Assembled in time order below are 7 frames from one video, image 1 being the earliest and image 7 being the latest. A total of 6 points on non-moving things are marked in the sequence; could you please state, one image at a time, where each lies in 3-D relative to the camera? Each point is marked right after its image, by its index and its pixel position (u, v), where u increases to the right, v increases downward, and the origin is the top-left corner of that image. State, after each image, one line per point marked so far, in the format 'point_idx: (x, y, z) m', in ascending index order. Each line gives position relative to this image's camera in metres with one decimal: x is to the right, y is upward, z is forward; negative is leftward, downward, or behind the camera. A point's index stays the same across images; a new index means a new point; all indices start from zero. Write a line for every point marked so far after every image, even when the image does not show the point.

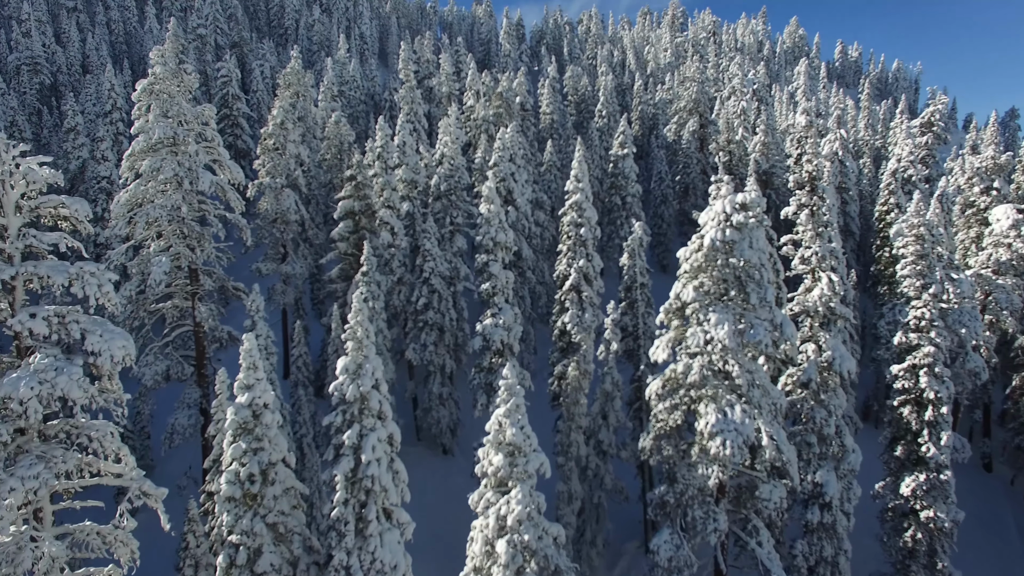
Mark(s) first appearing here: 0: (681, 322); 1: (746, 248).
0: (+5.3, -1.1, +19.8) m
1: (+6.8, +1.2, +18.3) m
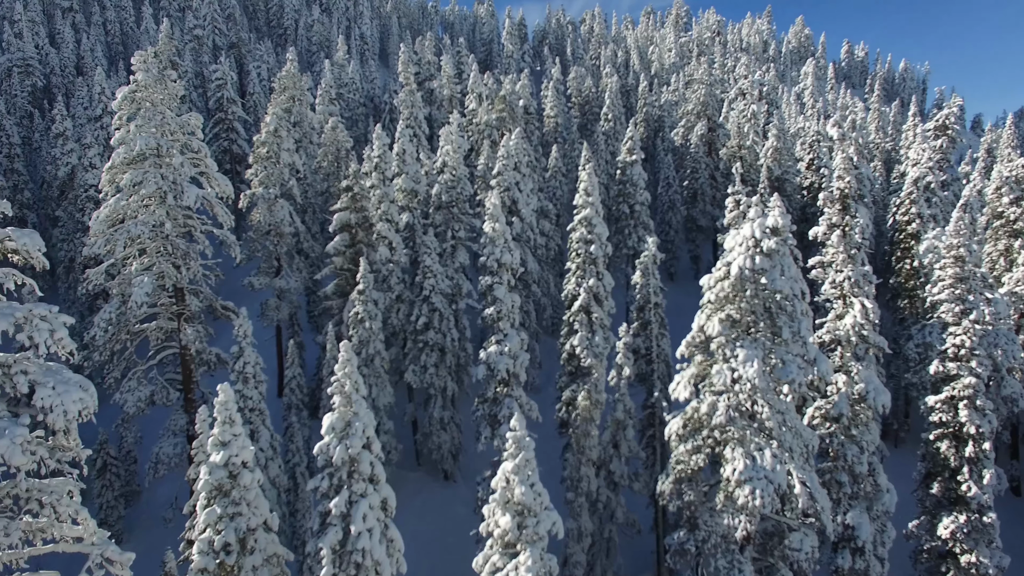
0: (+5.6, -2.0, +18.1) m
1: (+7.0, +0.3, +16.6) m
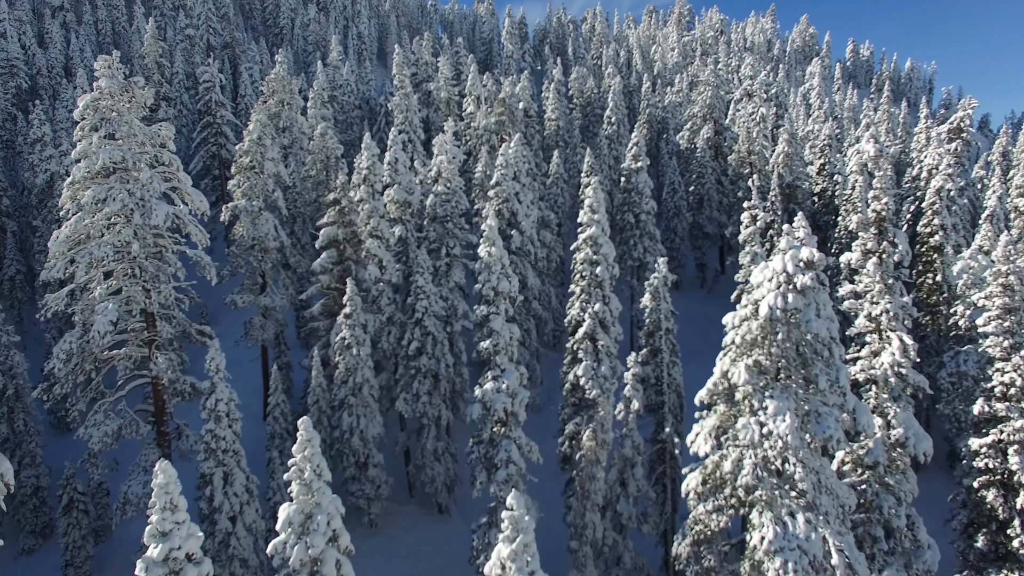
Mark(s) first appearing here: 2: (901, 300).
0: (+5.5, -3.0, +16.0) m
1: (+6.9, -0.7, +14.4) m
2: (+11.4, -0.4, +18.4) m
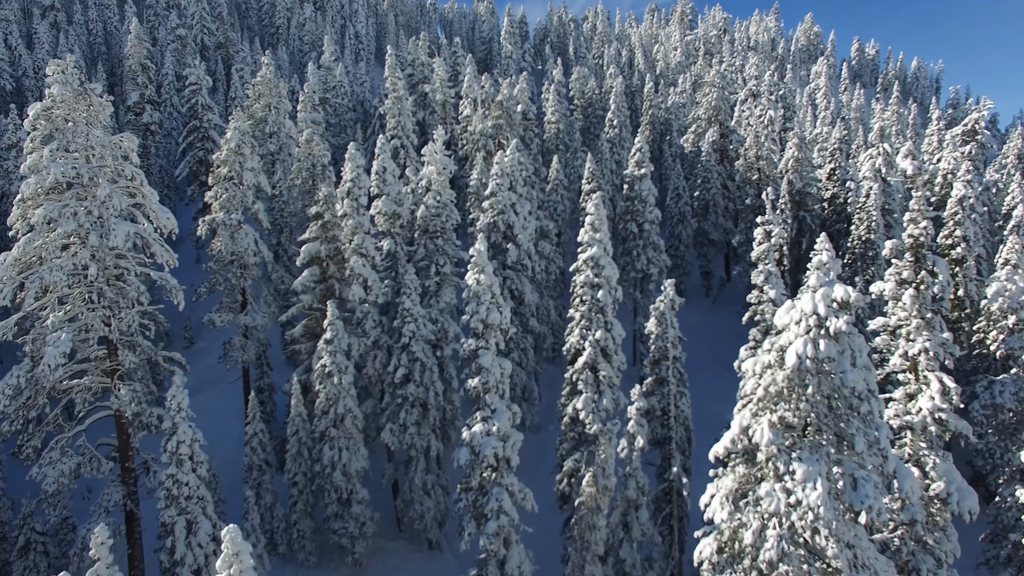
0: (+5.2, -3.9, +14.0) m
1: (+6.7, -1.6, +12.4) m
2: (+11.1, -1.3, +16.3) m
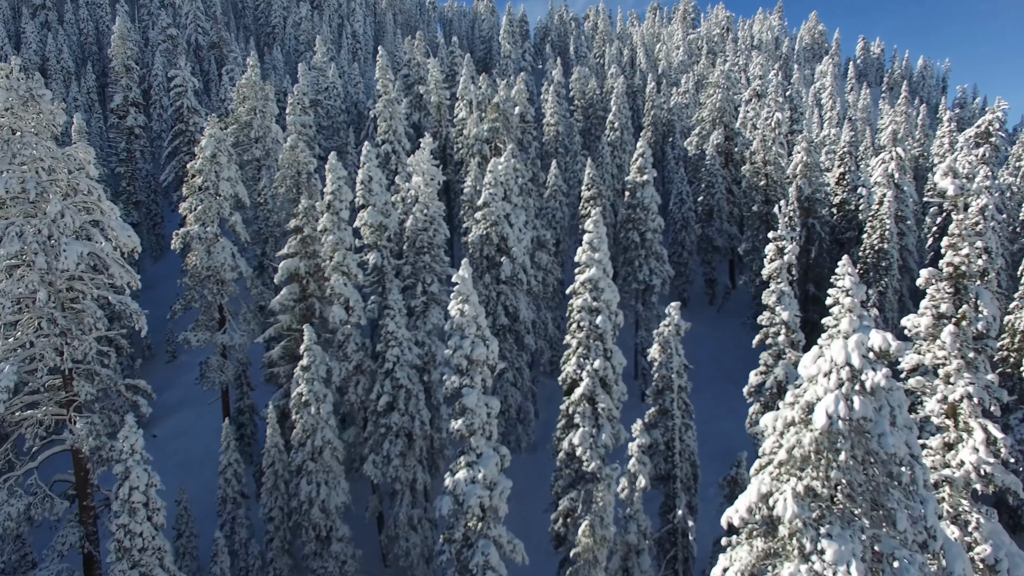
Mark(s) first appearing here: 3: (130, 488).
0: (+4.9, -4.7, +12.1) m
1: (+6.3, -2.5, +10.5) m
2: (+10.8, -2.1, +14.4) m
3: (-10.5, -5.5, +17.2) m
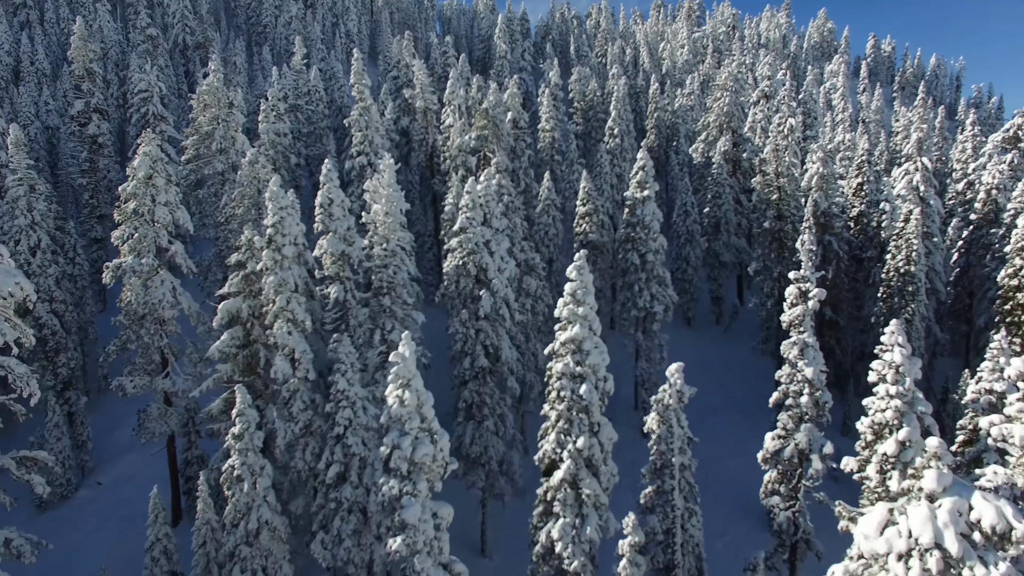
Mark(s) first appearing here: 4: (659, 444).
0: (+3.9, -6.4, +8.4) m
1: (+5.3, -4.1, +6.7) m
2: (+9.9, -3.7, +10.6) m
3: (-11.4, -7.1, +13.6) m
4: (+4.1, -4.4, +17.6) m
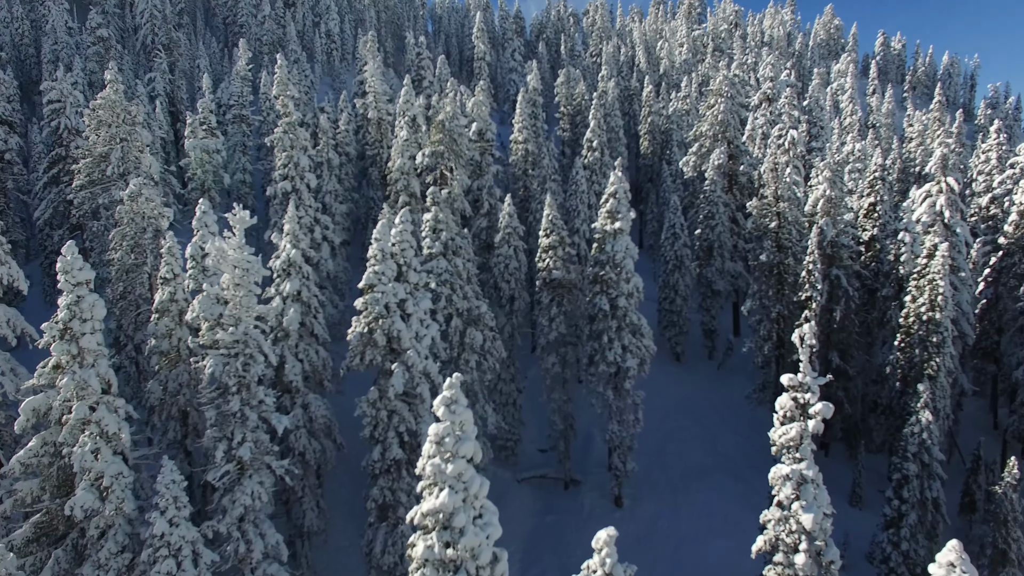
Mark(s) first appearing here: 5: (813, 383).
0: (+1.1, -8.9, +2.7) m
1: (+2.5, -6.6, +1.0) m
2: (+7.0, -6.2, +4.9) m
3: (-14.2, -9.6, +8.0) m
4: (+1.3, -6.9, +11.9) m
5: (+6.9, -2.1, +14.7) m
